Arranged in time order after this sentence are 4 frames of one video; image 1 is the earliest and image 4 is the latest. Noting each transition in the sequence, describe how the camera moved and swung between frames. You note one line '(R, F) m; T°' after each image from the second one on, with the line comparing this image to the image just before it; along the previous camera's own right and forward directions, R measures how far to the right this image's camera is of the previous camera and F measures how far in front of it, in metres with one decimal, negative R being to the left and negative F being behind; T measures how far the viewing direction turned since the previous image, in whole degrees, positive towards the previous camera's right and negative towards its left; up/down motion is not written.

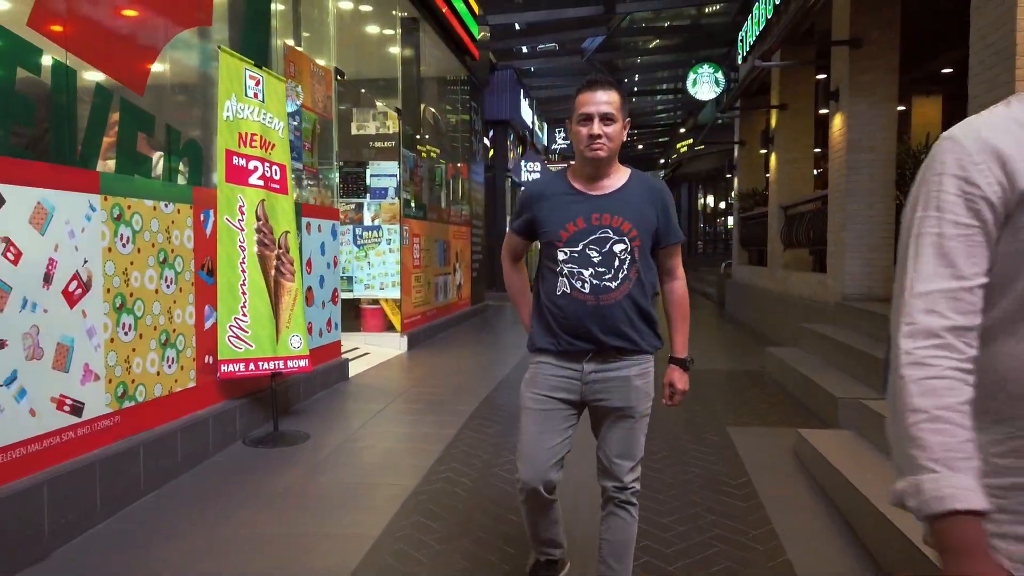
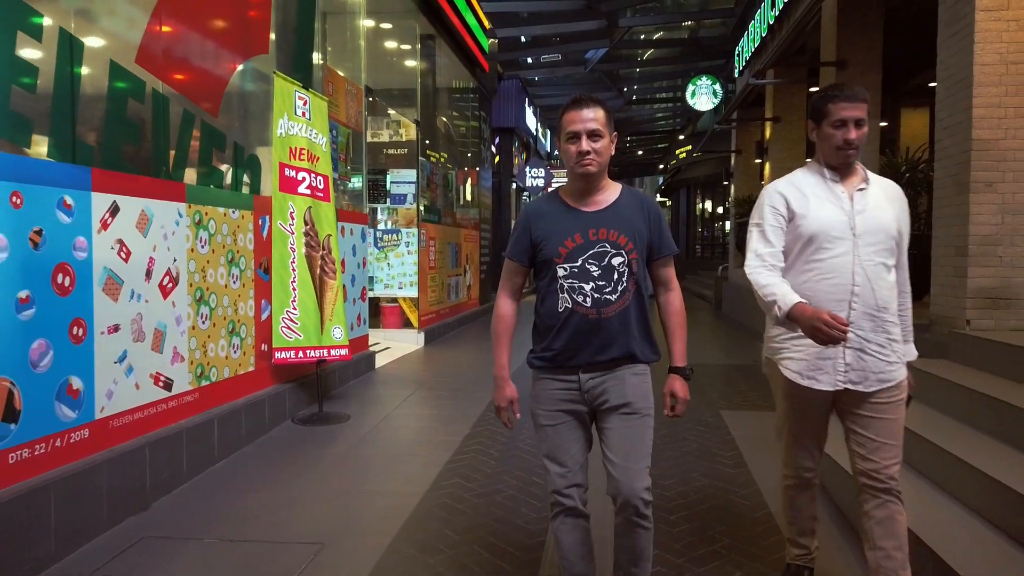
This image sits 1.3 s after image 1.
(-0.1, -0.6) m; 0°
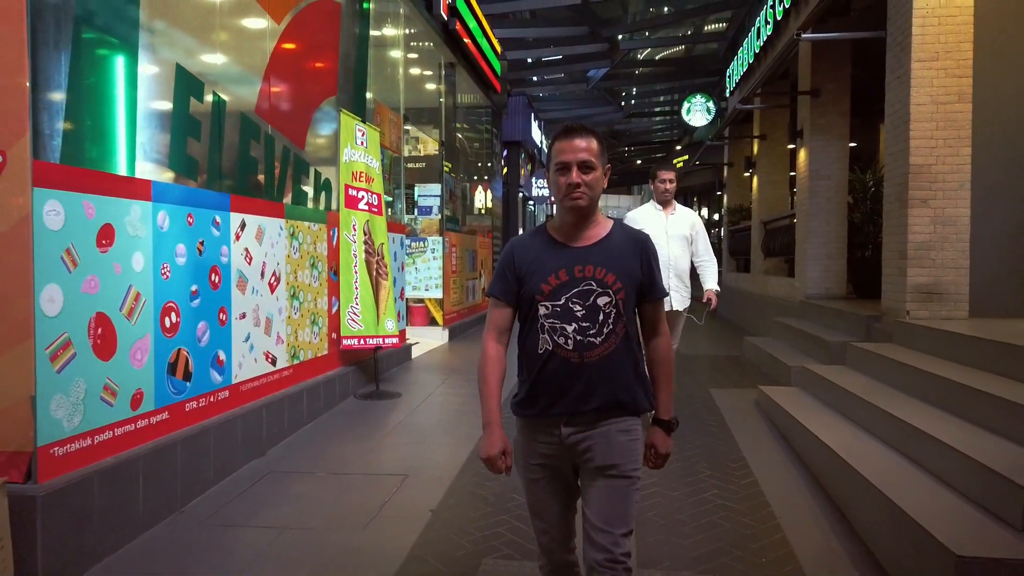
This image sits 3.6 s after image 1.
(-0.2, -1.1) m; 0°
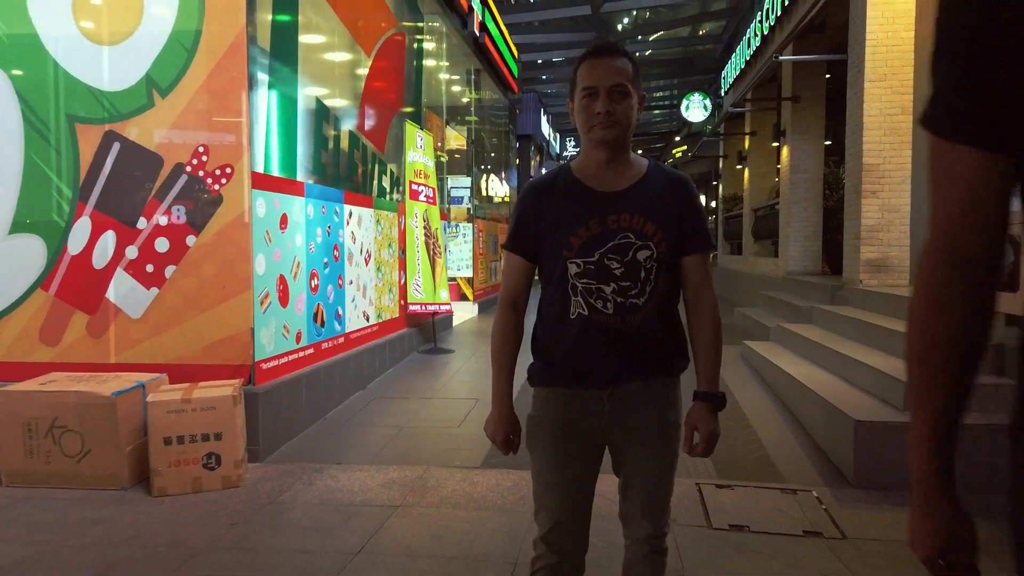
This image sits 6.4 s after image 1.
(-0.4, -1.5) m; 0°
